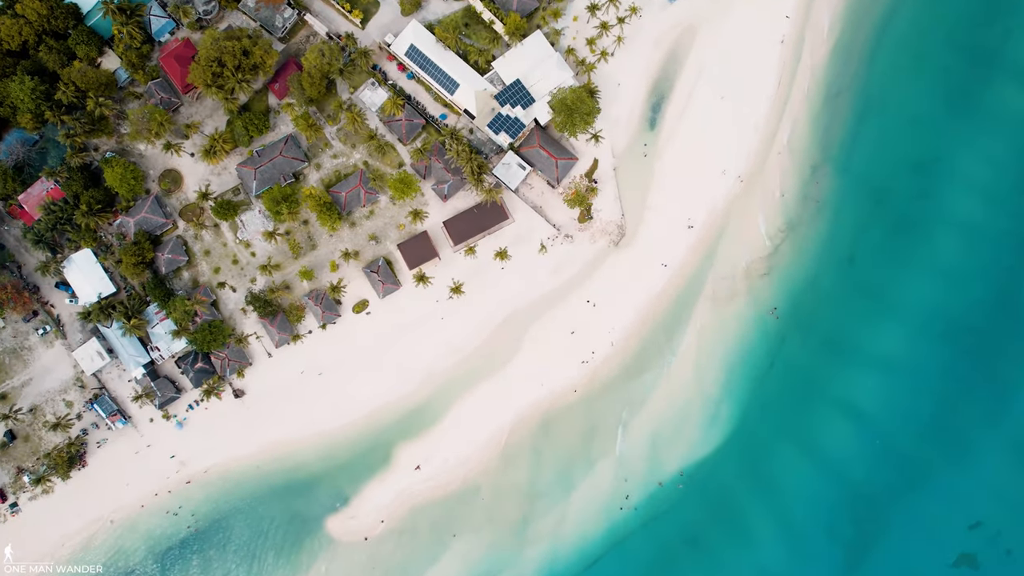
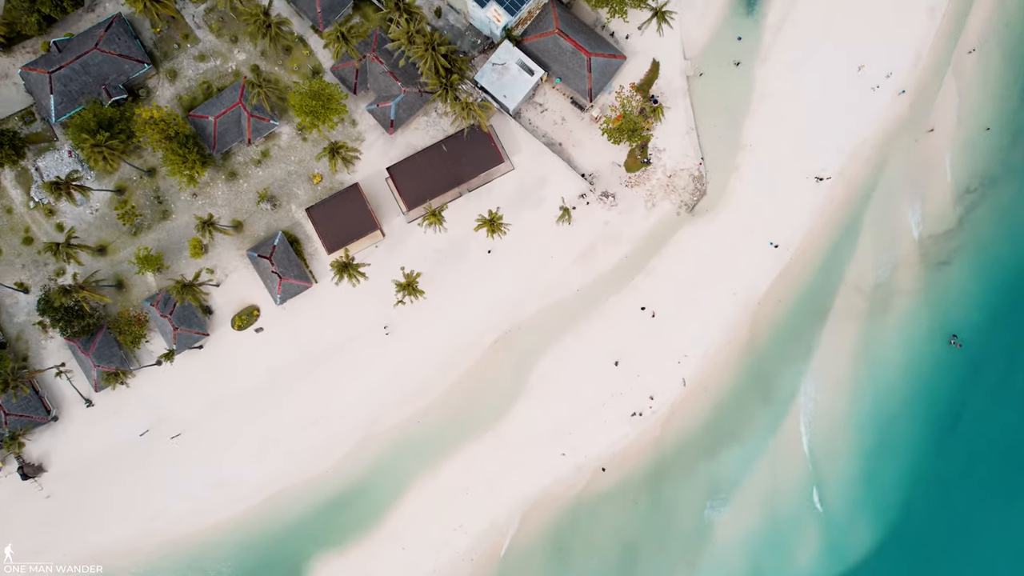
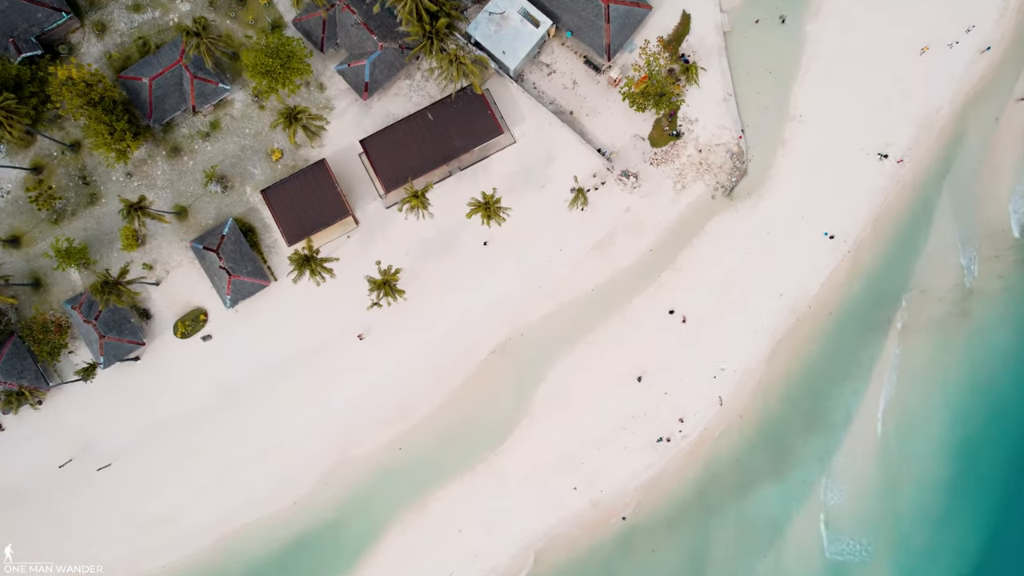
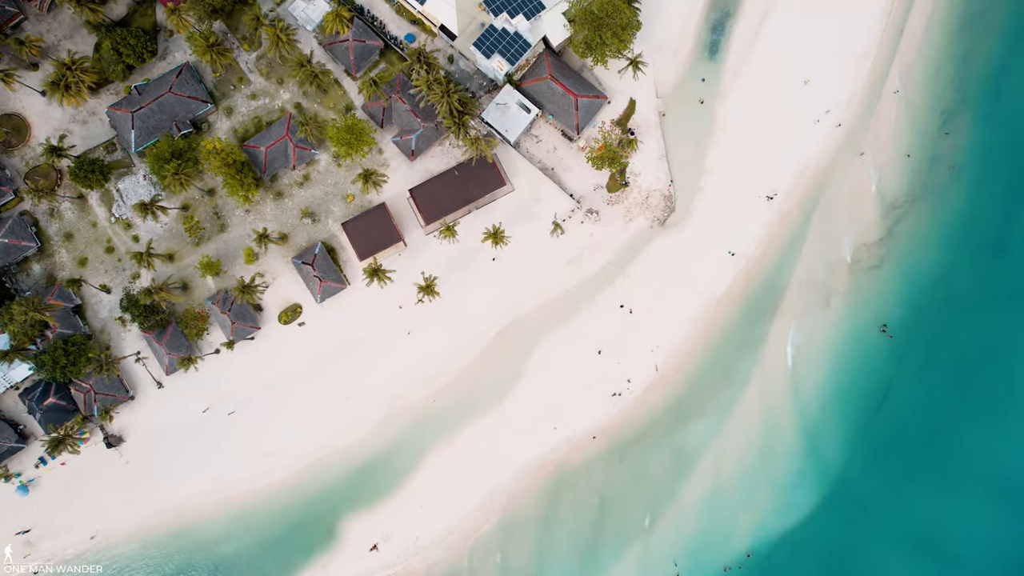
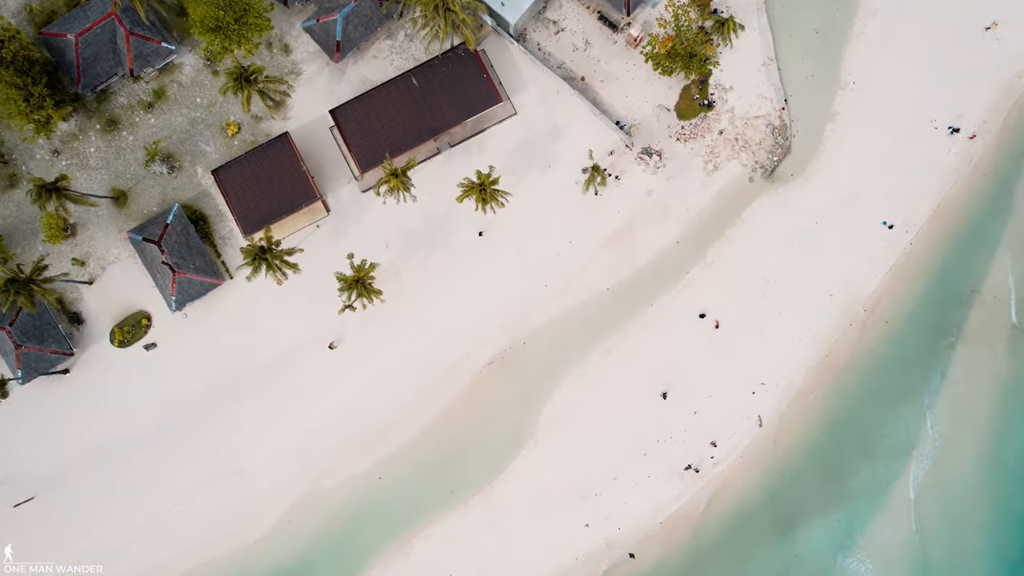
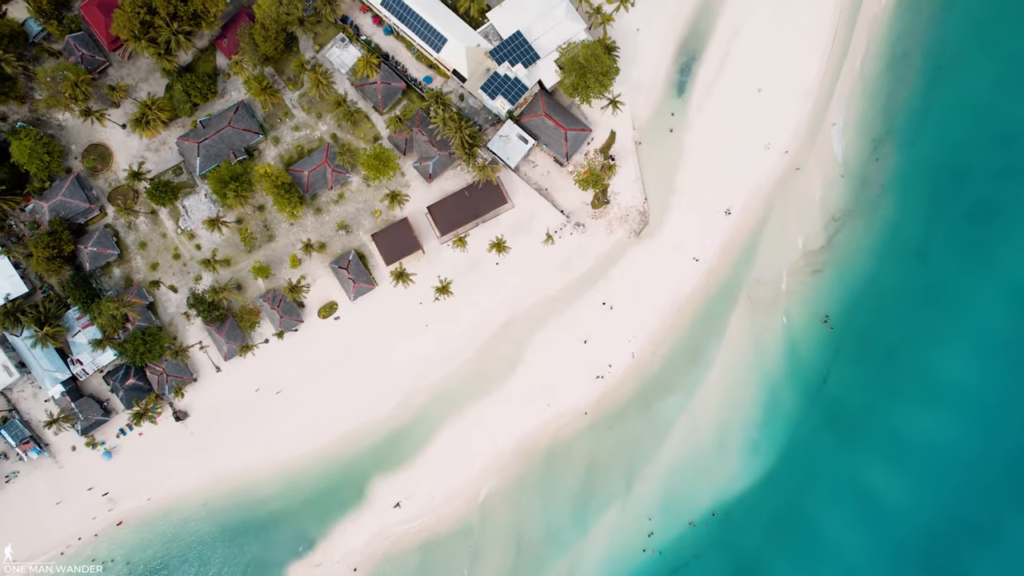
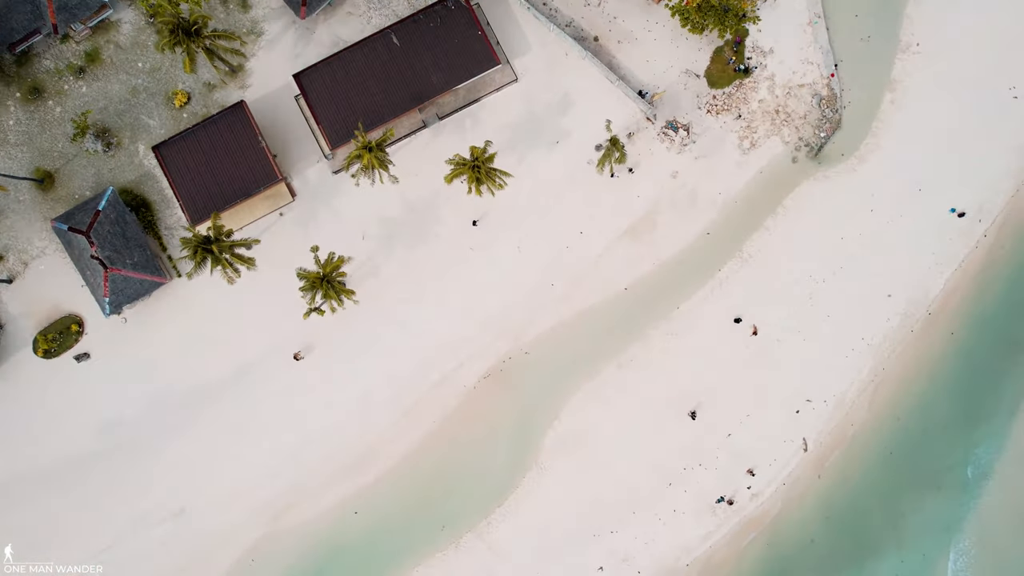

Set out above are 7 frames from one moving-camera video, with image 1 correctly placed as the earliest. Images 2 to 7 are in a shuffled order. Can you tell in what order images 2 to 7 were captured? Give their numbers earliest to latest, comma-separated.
6, 4, 2, 3, 5, 7
